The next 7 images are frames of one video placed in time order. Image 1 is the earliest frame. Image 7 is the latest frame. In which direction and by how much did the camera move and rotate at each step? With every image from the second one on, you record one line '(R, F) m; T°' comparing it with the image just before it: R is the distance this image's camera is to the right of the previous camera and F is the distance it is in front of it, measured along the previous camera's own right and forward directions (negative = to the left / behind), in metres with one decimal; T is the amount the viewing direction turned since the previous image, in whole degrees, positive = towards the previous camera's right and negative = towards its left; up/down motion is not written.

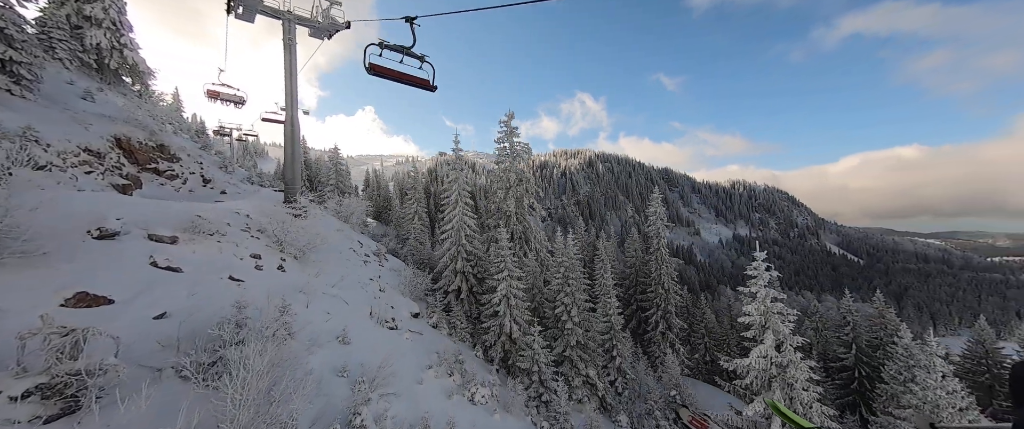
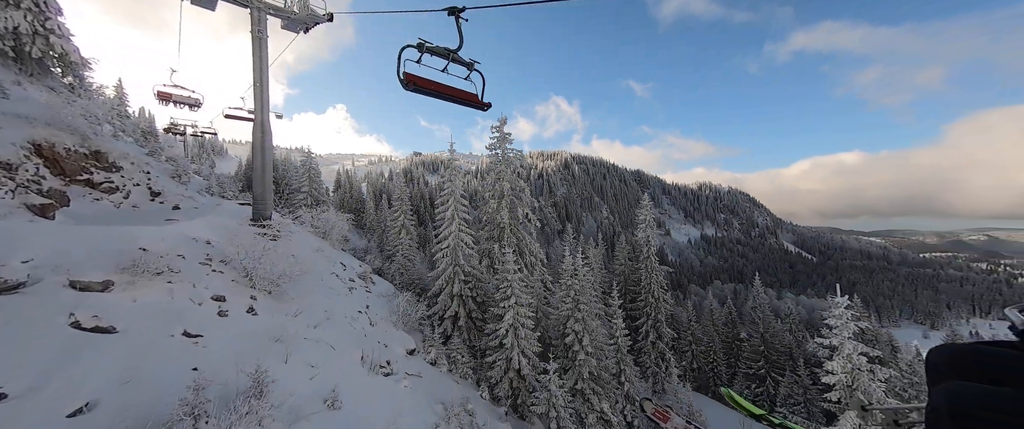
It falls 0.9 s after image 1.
(-0.8, +0.9) m; +4°
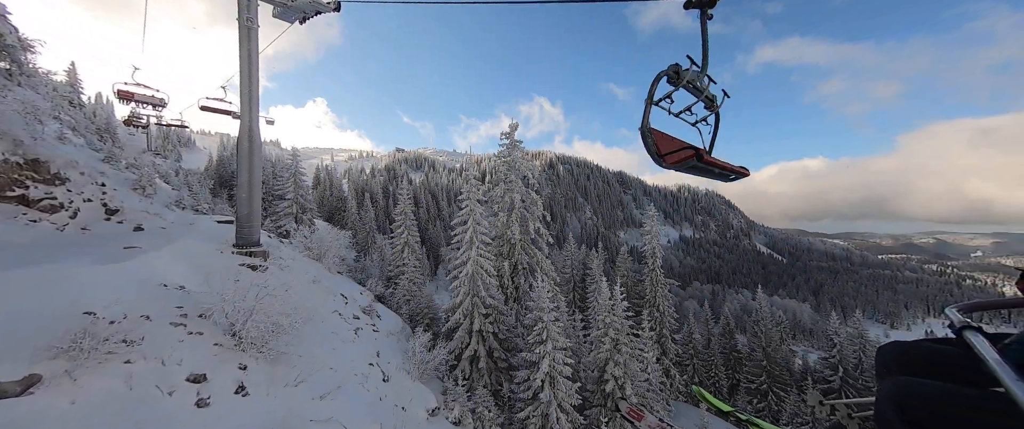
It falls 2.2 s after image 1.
(-1.1, +1.2) m; +3°
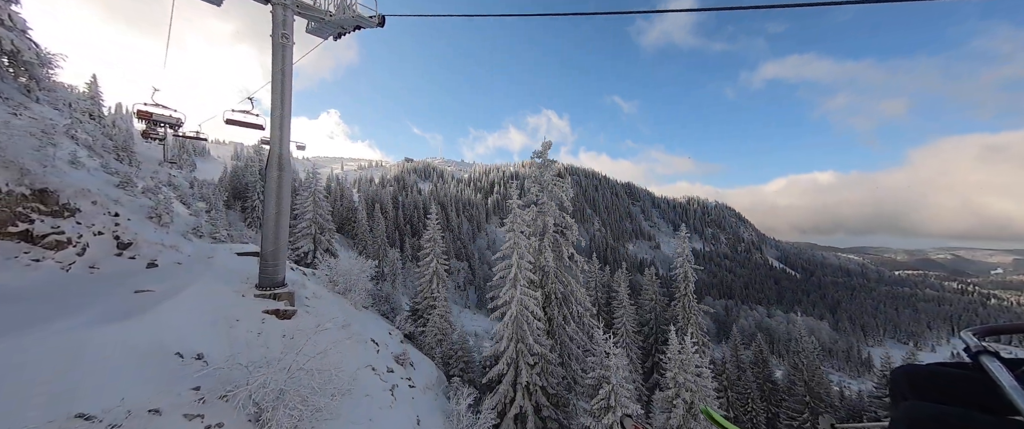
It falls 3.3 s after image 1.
(-0.9, +0.9) m; -1°
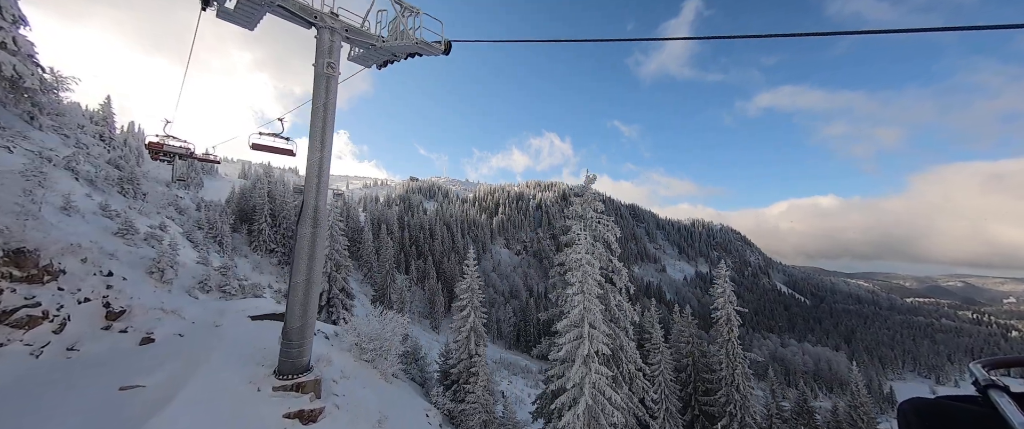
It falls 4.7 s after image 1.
(-1.2, +1.2) m; -1°
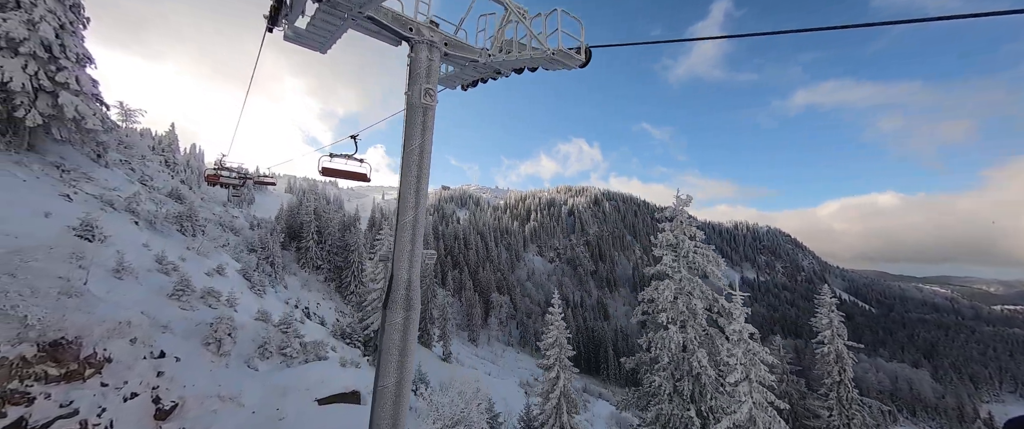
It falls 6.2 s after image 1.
(-1.3, +1.4) m; -5°
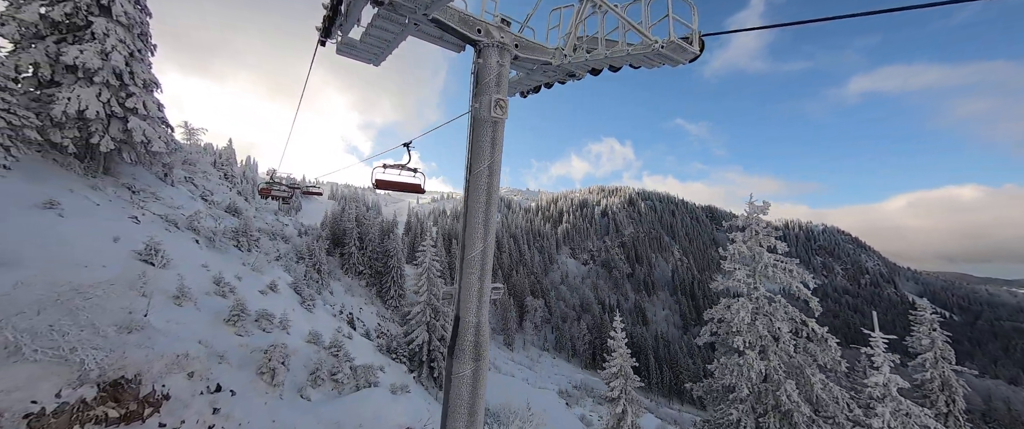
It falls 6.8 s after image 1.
(-0.5, +0.6) m; -6°
